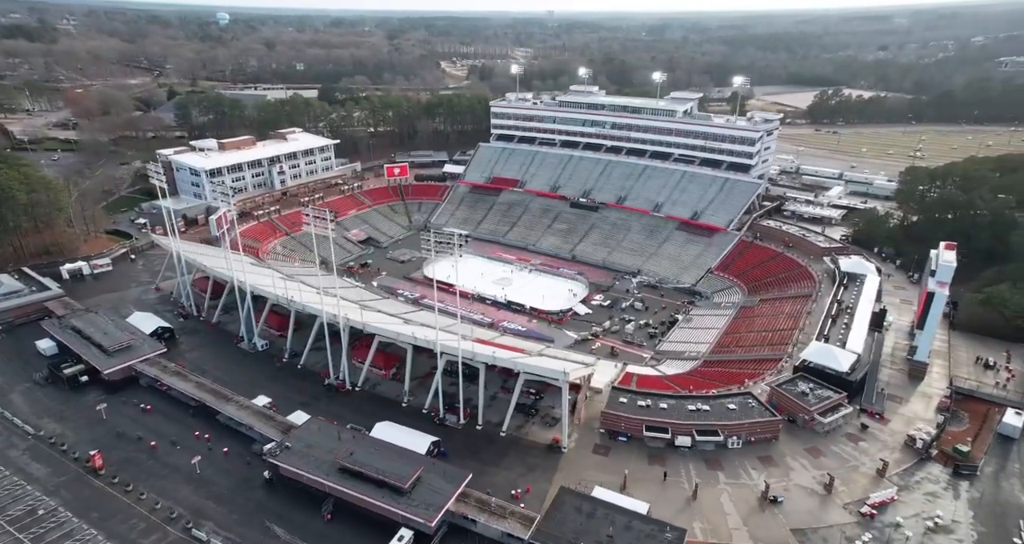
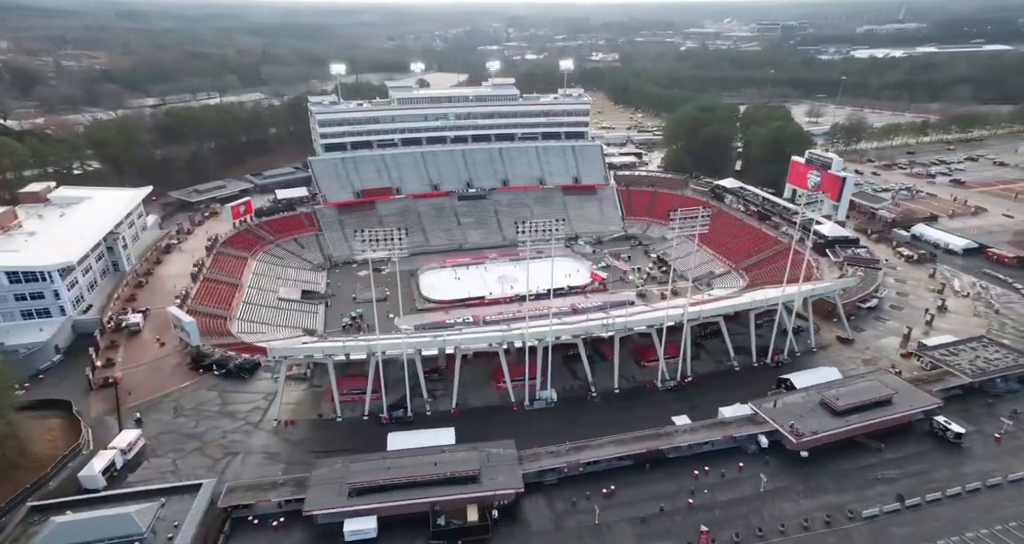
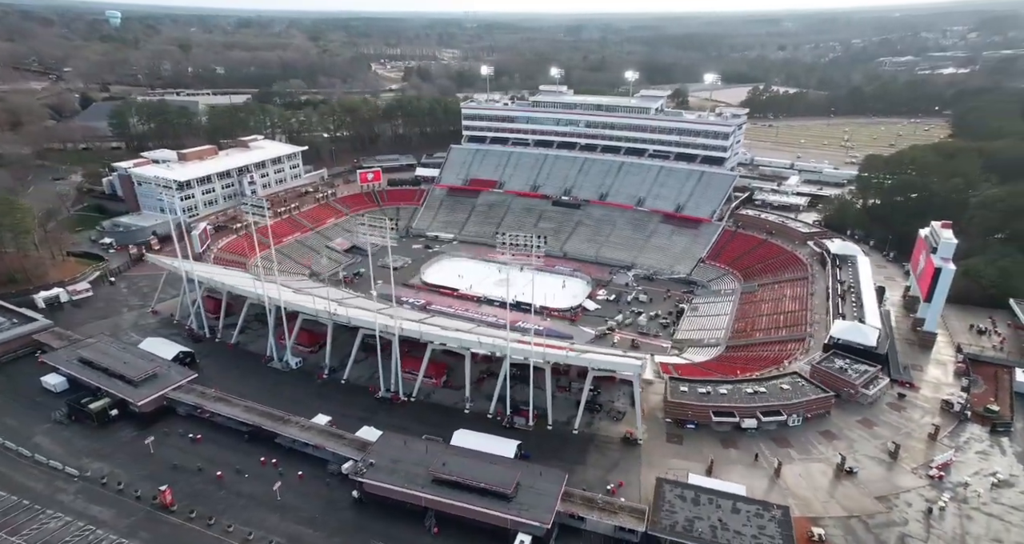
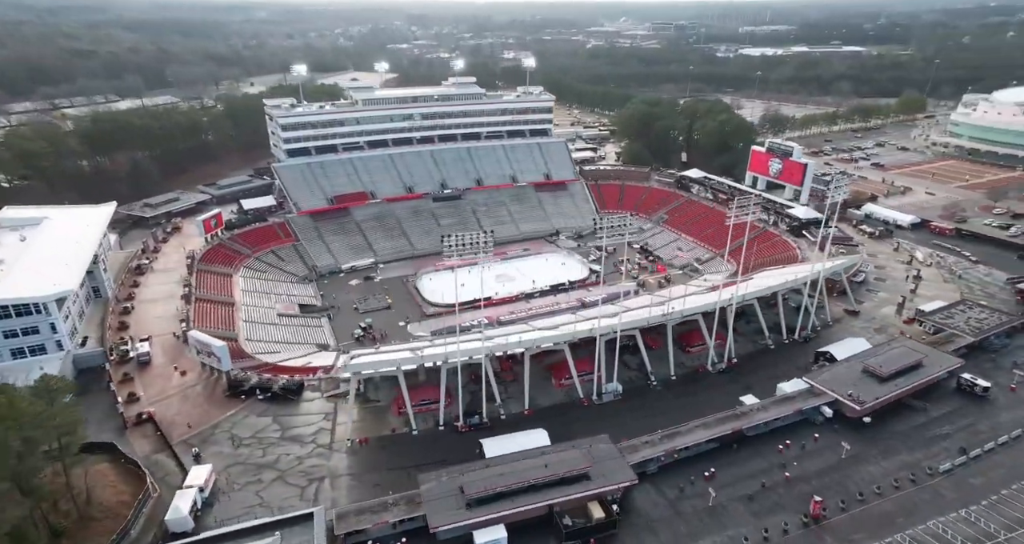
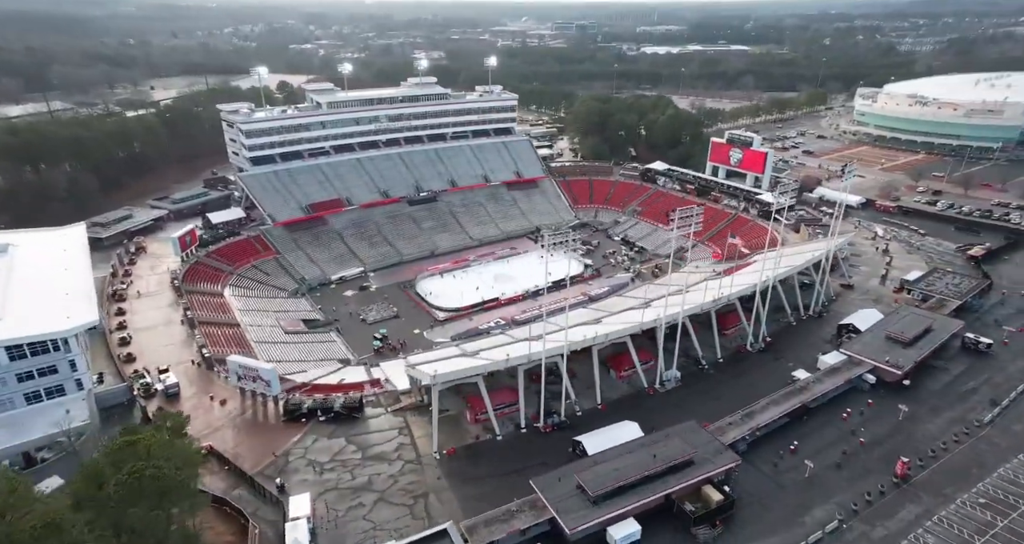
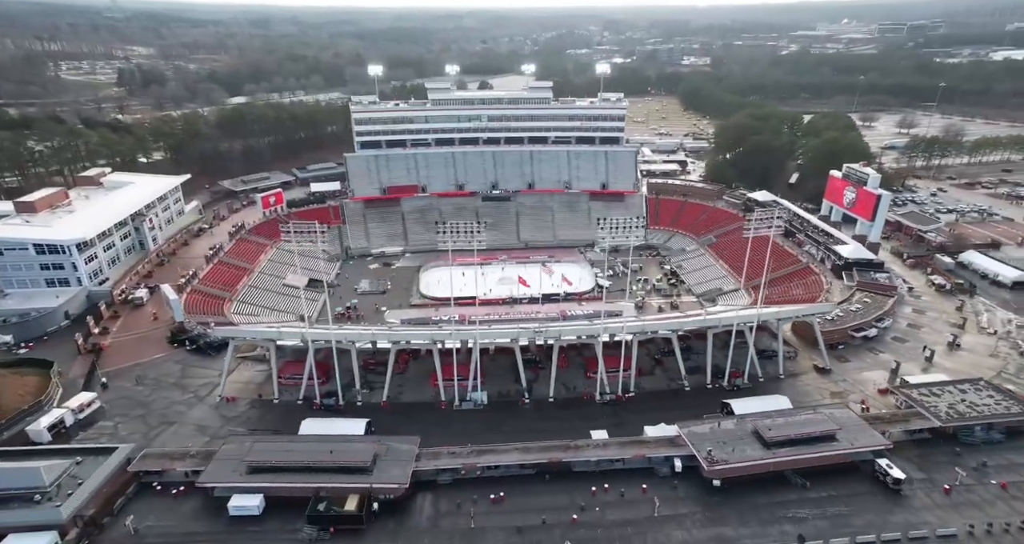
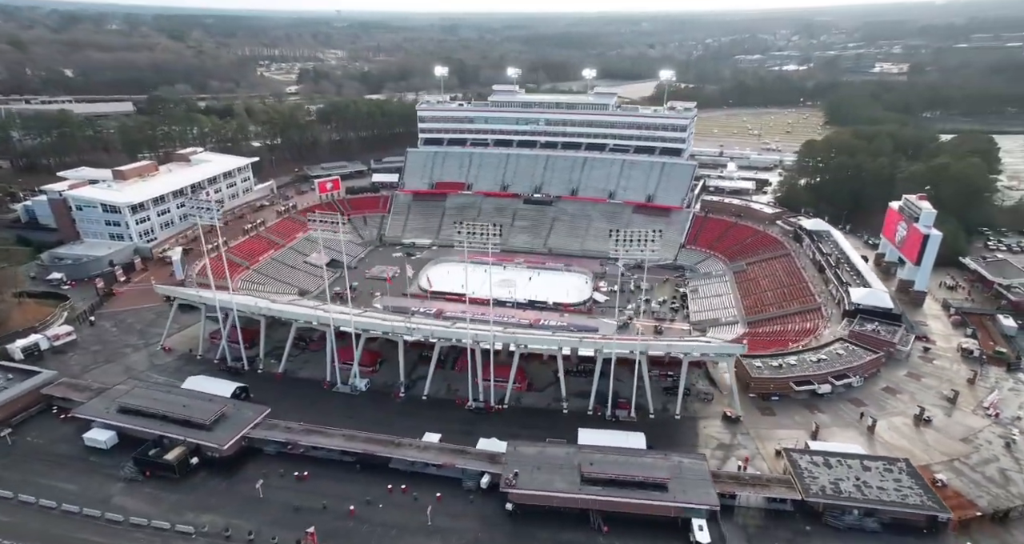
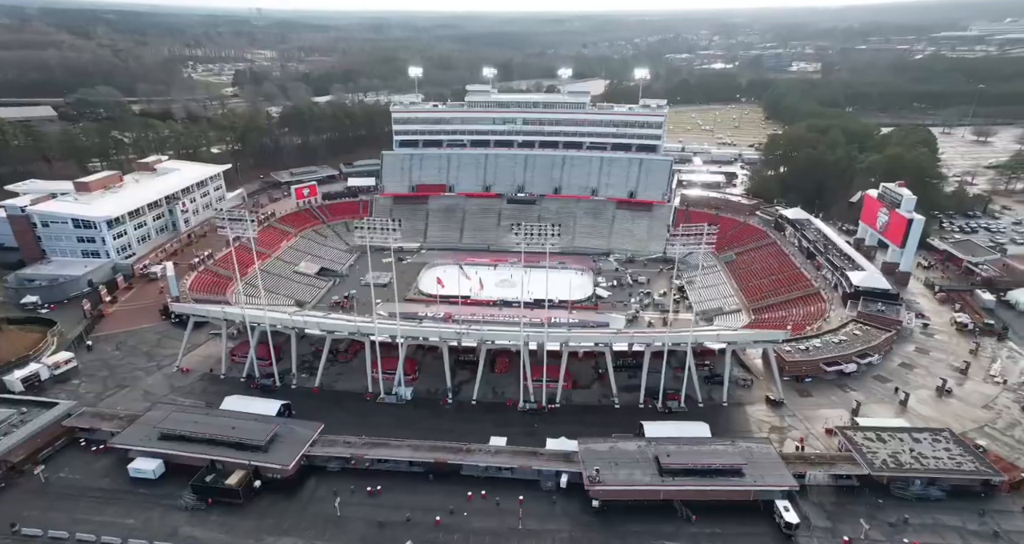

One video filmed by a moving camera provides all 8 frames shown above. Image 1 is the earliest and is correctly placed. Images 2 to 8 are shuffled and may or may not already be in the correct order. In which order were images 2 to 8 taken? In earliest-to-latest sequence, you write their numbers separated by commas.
3, 7, 8, 6, 2, 4, 5
